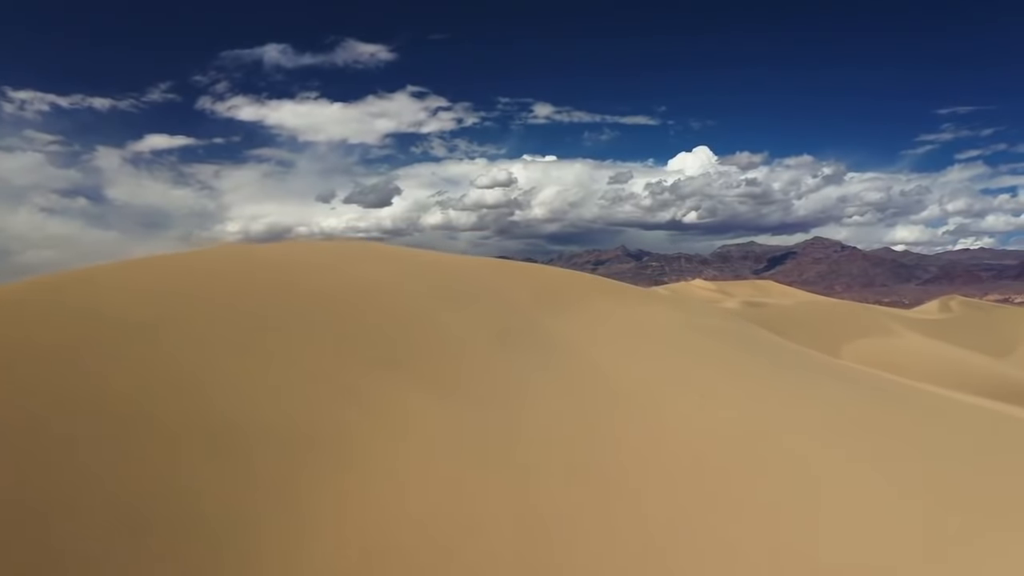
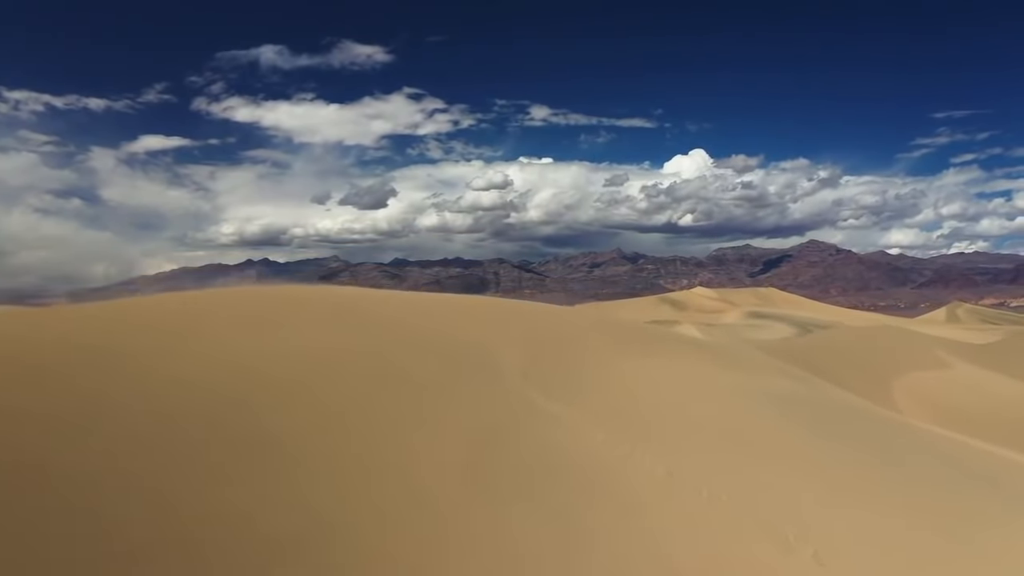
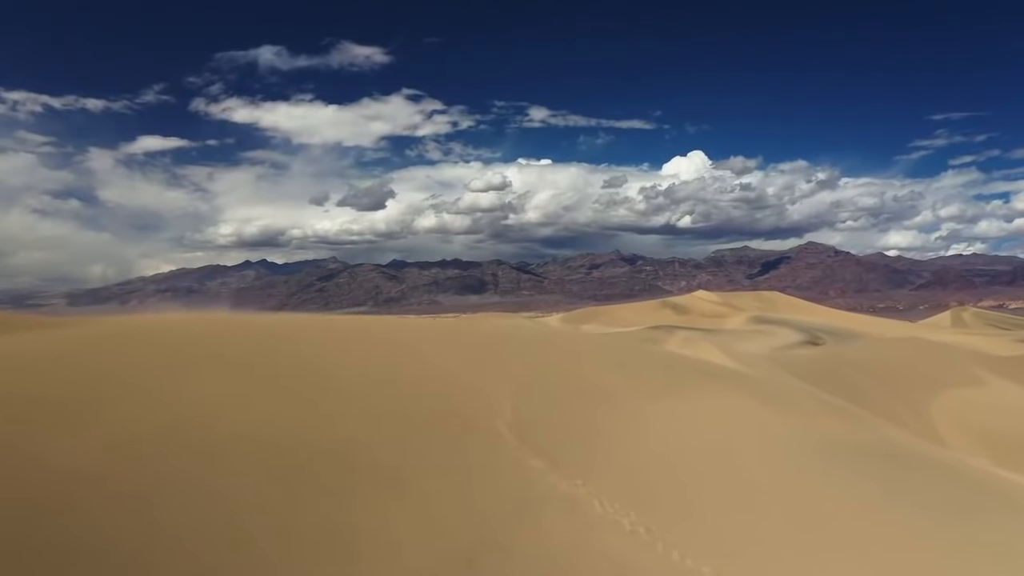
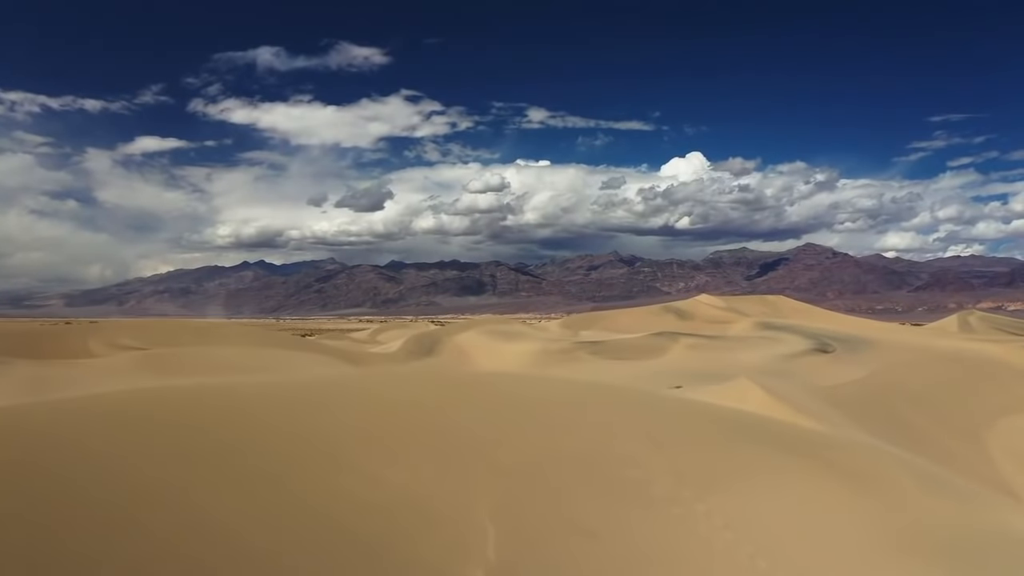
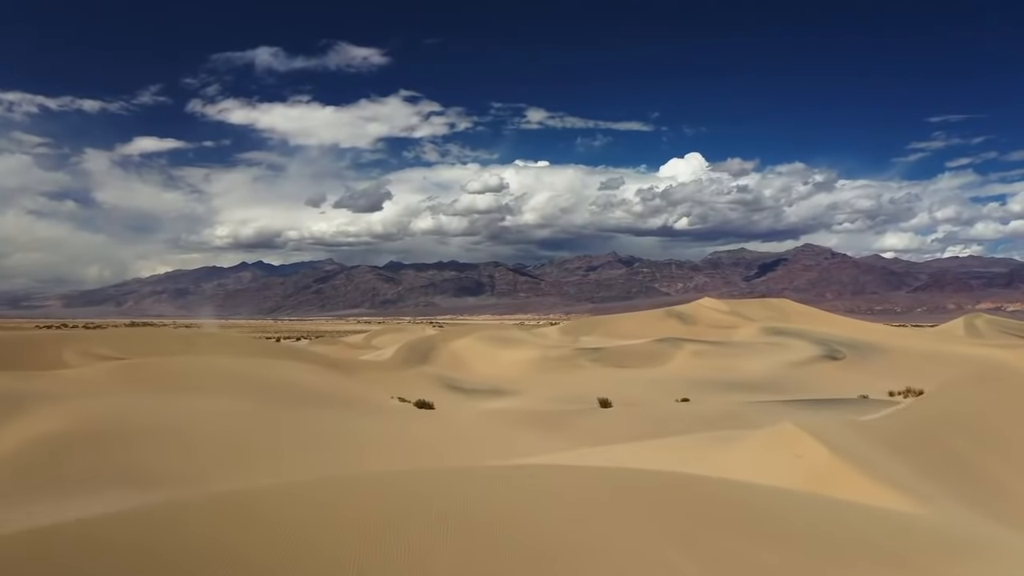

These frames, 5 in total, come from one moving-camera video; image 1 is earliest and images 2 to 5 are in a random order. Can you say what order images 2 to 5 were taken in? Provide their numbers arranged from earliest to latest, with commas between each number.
2, 3, 4, 5
